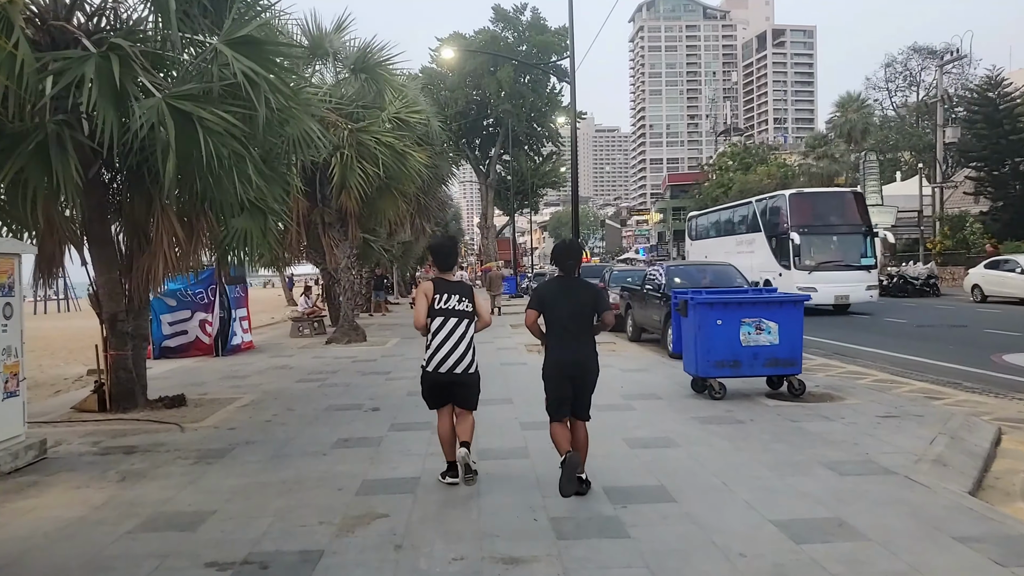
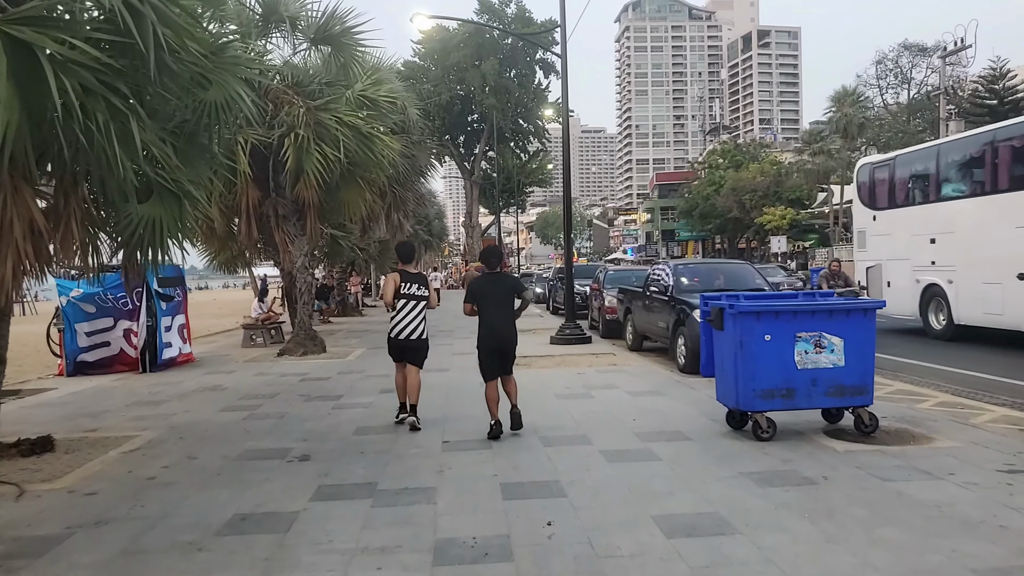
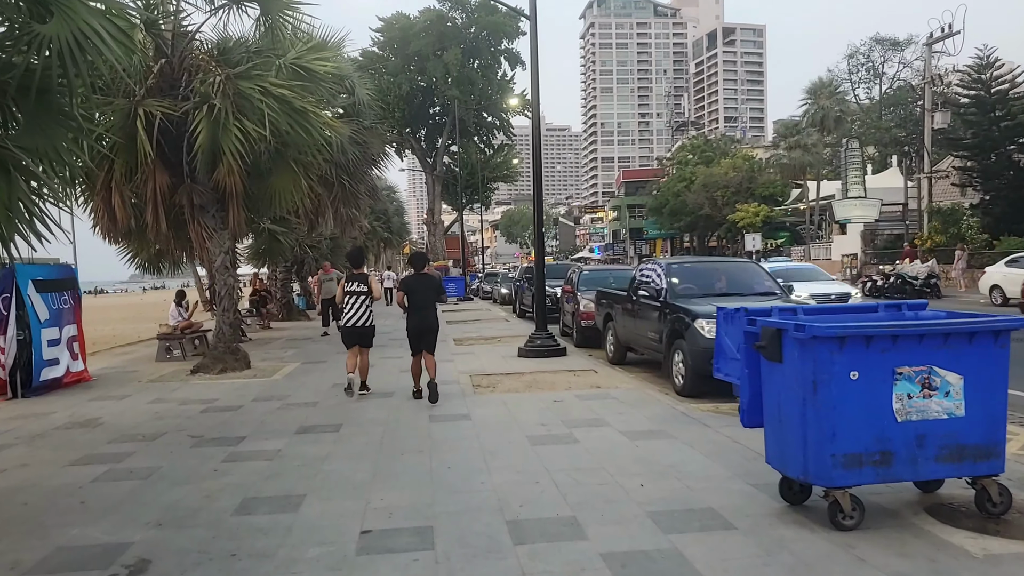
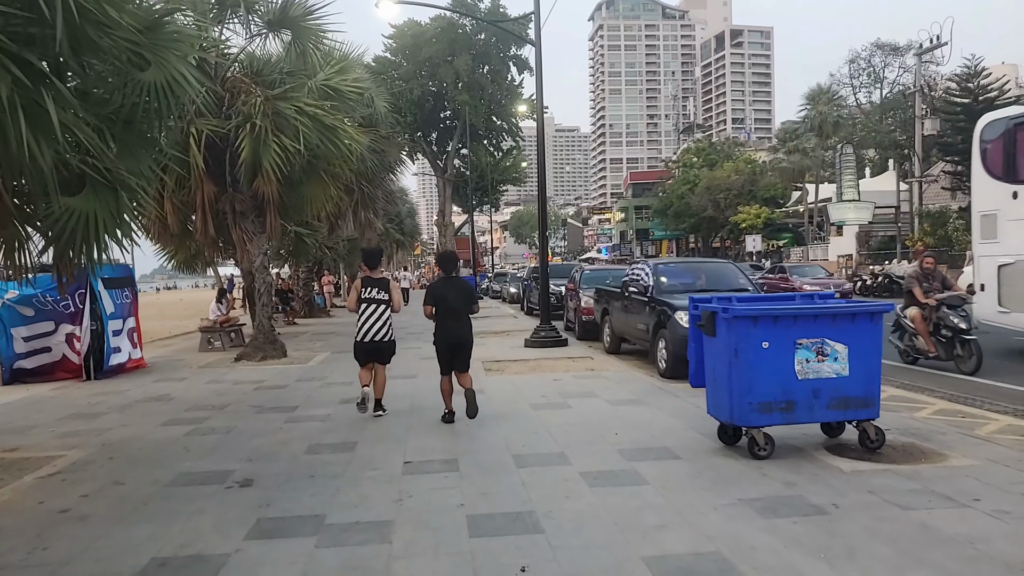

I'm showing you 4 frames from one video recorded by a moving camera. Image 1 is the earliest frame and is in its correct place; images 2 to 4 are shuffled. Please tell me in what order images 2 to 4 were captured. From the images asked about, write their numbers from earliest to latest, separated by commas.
2, 4, 3
